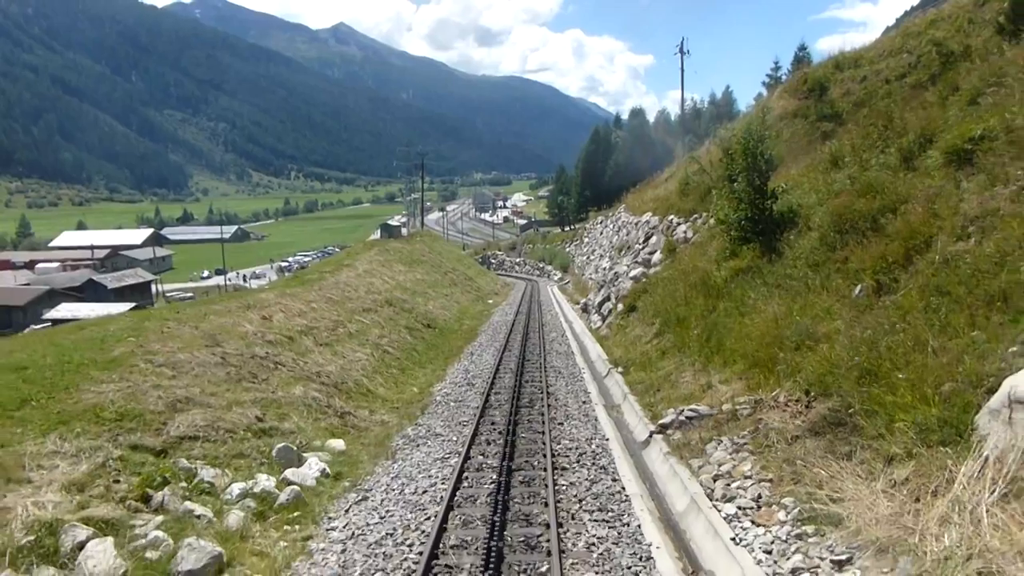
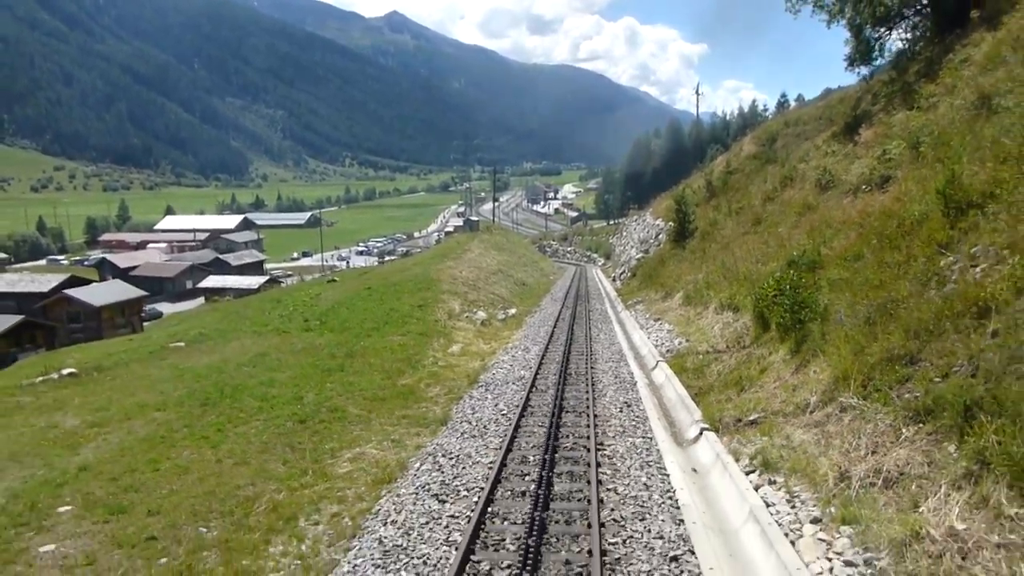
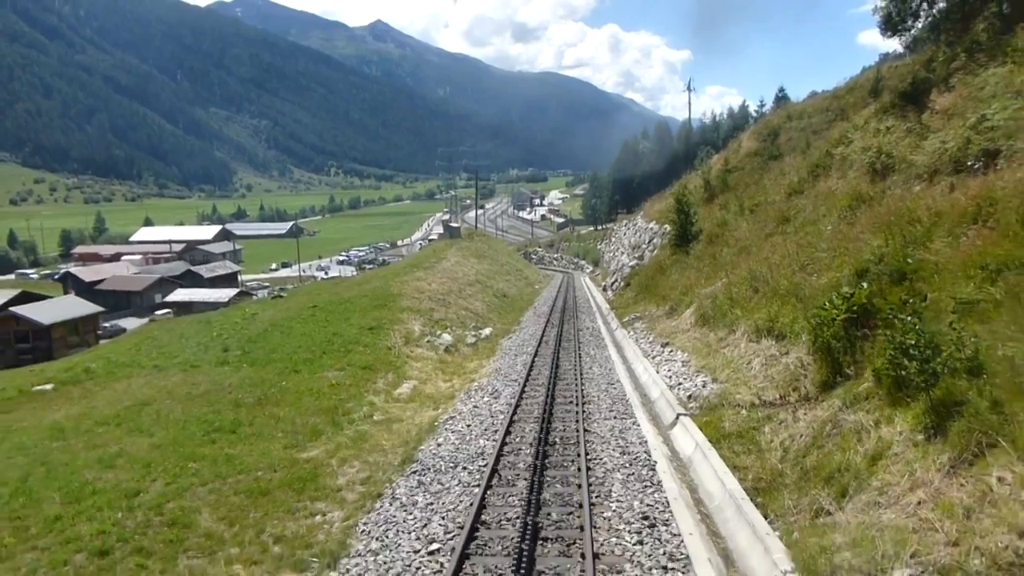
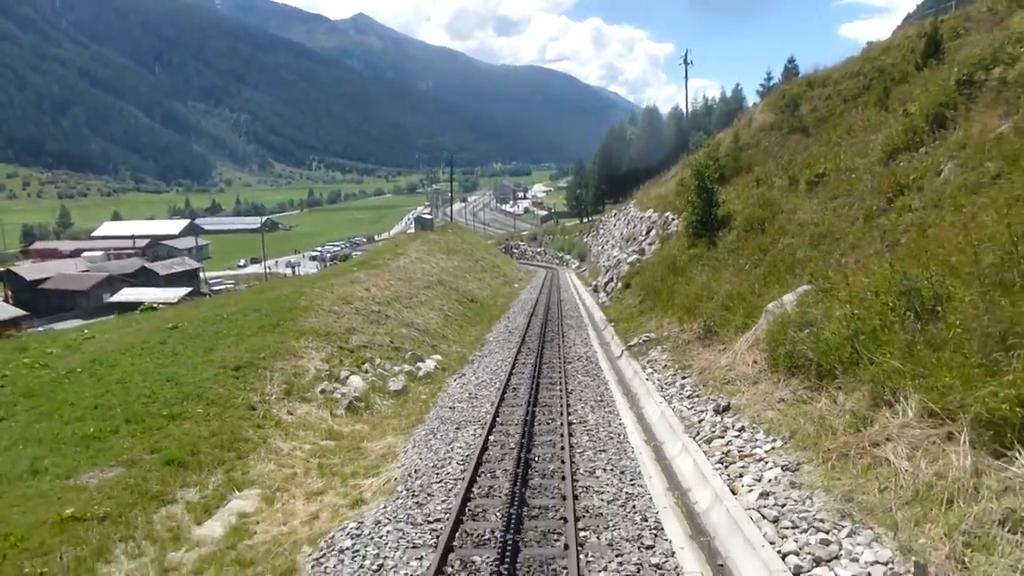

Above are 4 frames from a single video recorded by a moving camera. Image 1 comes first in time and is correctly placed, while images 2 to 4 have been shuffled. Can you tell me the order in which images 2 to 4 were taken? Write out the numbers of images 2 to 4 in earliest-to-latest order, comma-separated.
4, 3, 2
